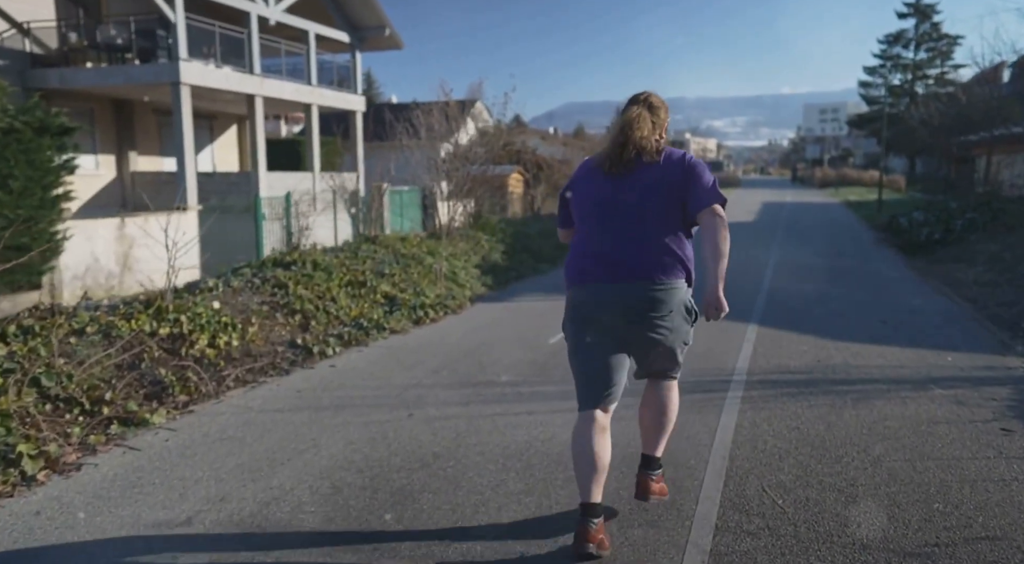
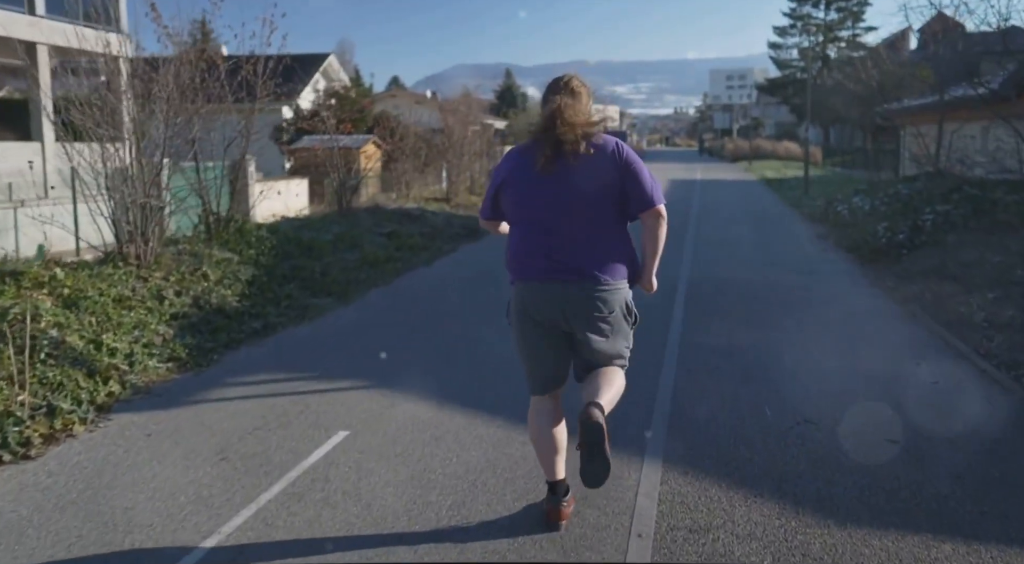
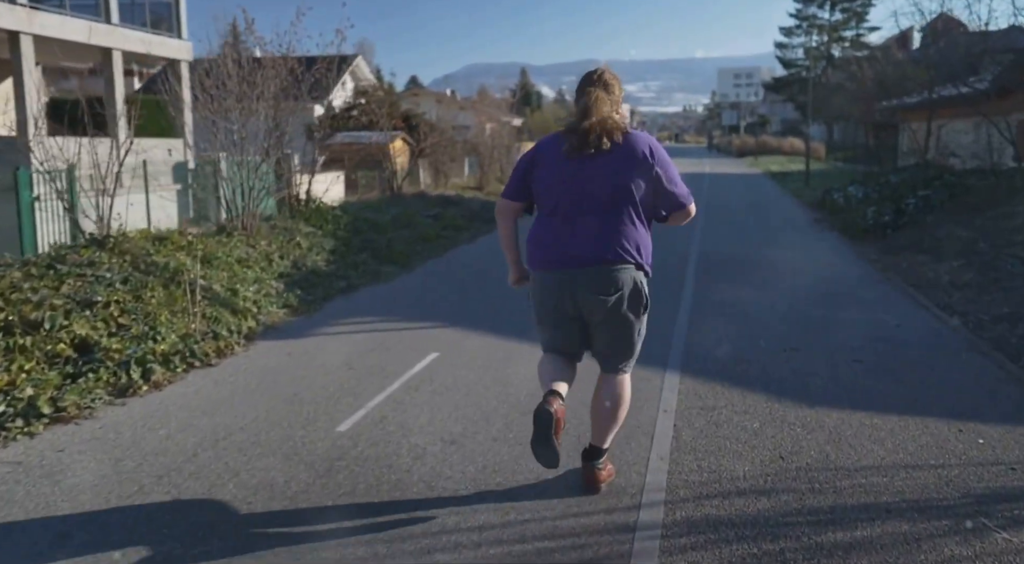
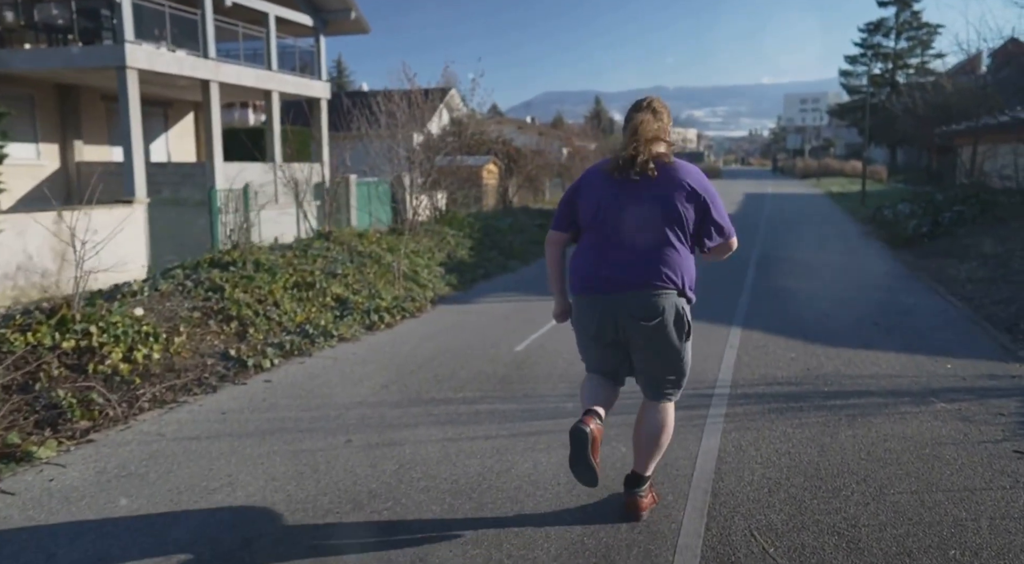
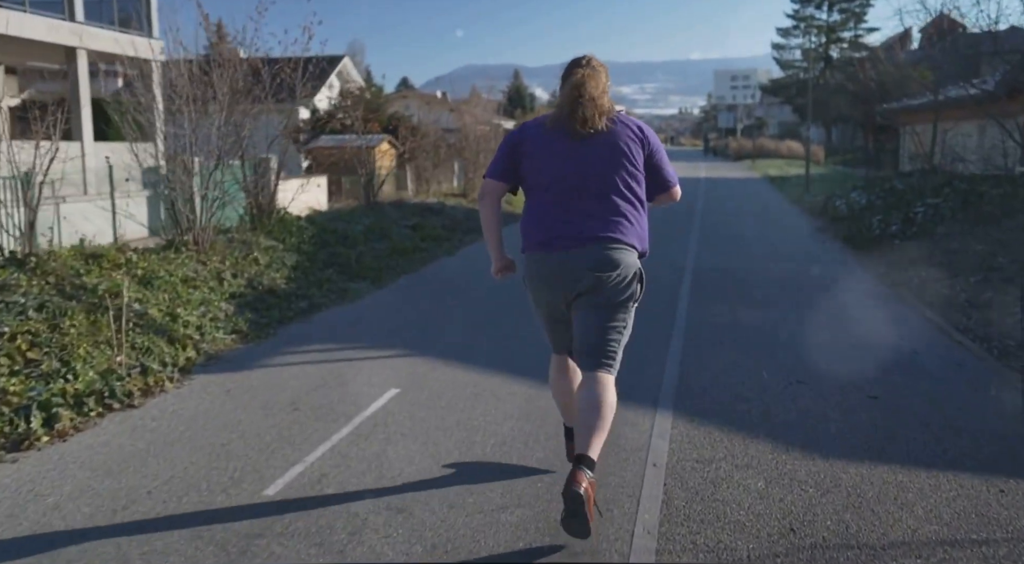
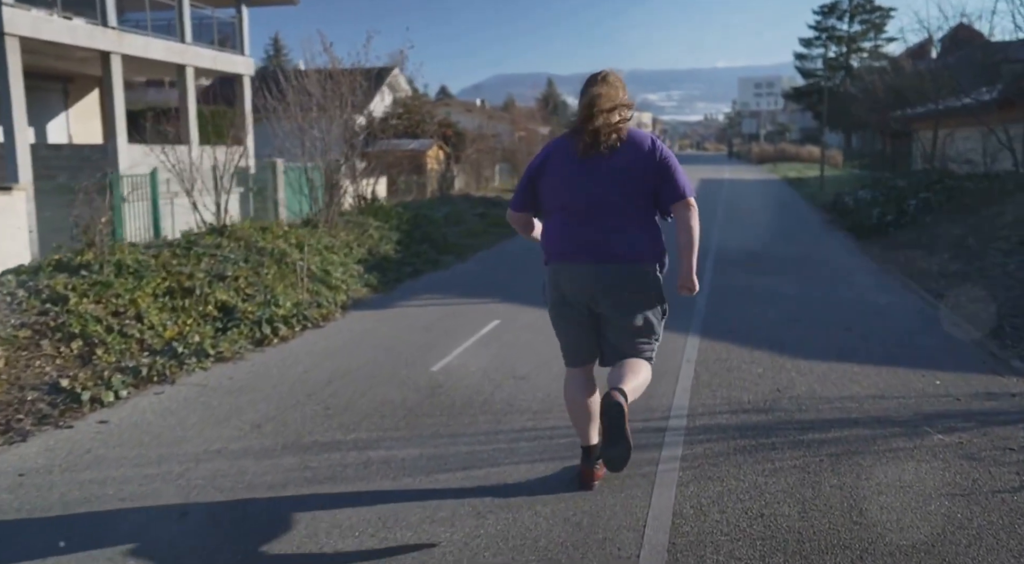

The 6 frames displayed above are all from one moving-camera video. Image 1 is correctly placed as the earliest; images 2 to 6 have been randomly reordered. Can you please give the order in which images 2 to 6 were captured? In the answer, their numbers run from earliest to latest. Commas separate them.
4, 6, 3, 5, 2
